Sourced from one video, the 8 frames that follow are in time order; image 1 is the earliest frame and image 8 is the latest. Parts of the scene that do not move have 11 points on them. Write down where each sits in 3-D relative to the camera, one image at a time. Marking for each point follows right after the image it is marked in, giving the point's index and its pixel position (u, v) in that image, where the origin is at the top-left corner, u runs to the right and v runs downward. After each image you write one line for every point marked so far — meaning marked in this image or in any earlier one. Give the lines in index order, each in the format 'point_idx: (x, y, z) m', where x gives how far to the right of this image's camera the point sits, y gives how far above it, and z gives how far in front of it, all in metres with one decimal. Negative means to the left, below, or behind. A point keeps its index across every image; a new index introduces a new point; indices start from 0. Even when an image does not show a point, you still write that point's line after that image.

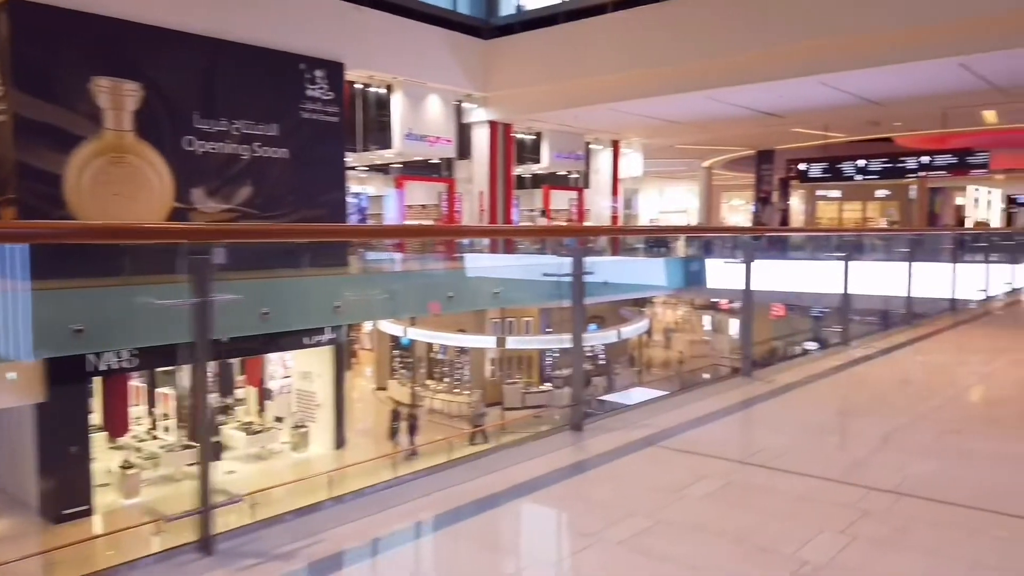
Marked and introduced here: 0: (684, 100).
0: (+2.5, +2.8, +11.0) m
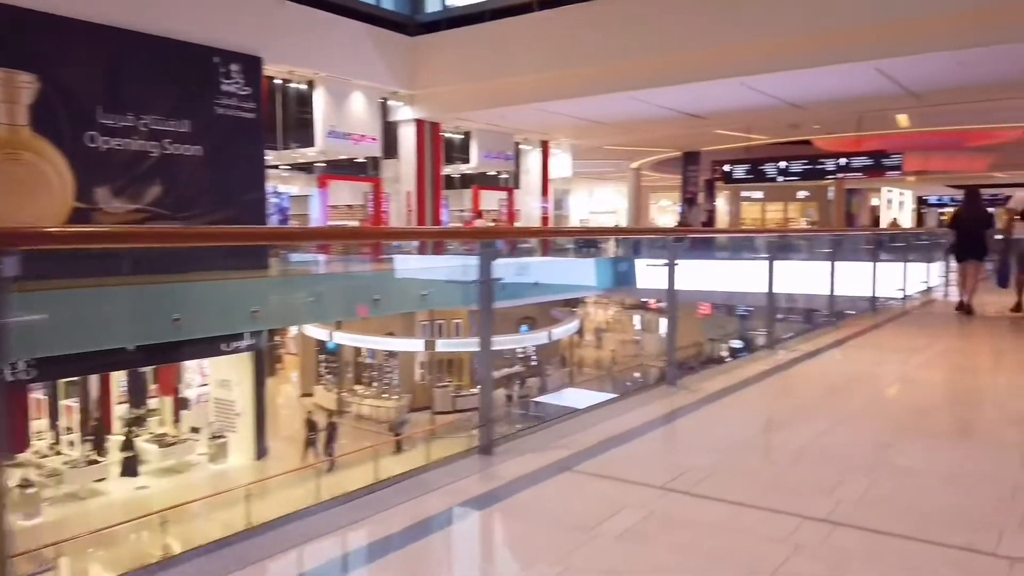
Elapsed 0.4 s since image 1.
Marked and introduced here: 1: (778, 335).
0: (+1.4, +2.7, +11.1) m
1: (+2.4, -0.4, +6.8) m
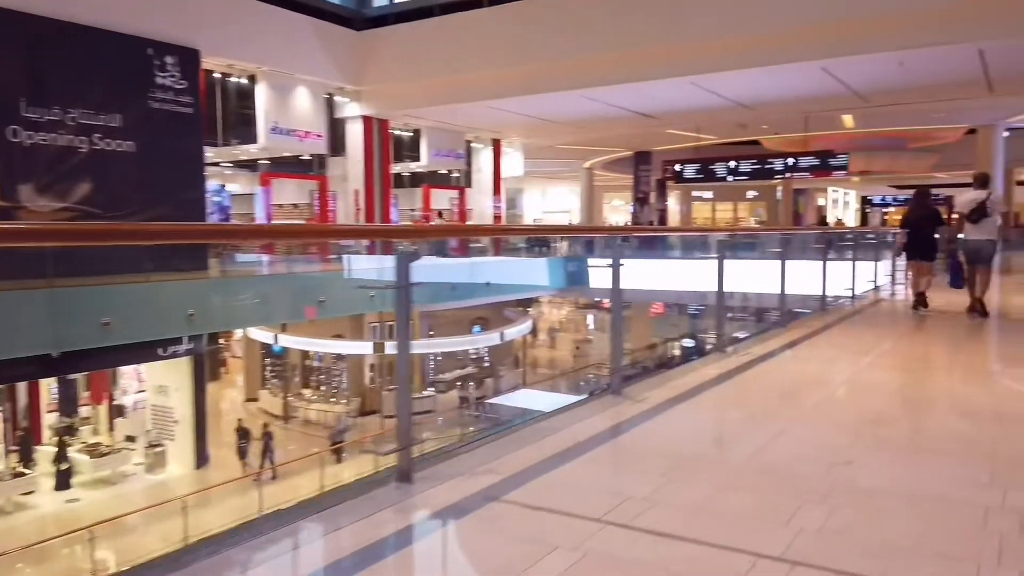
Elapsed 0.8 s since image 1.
0: (+0.7, +2.7, +10.9) m
1: (+1.9, -0.4, +6.7) m
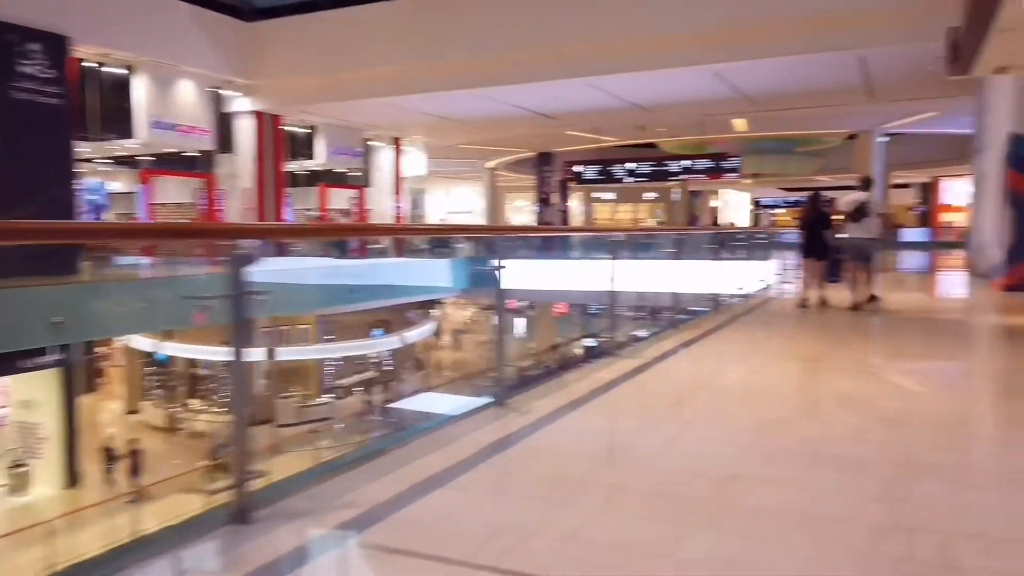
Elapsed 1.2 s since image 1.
0: (-0.7, +2.7, +10.8) m
1: (+1.0, -0.4, +6.8) m
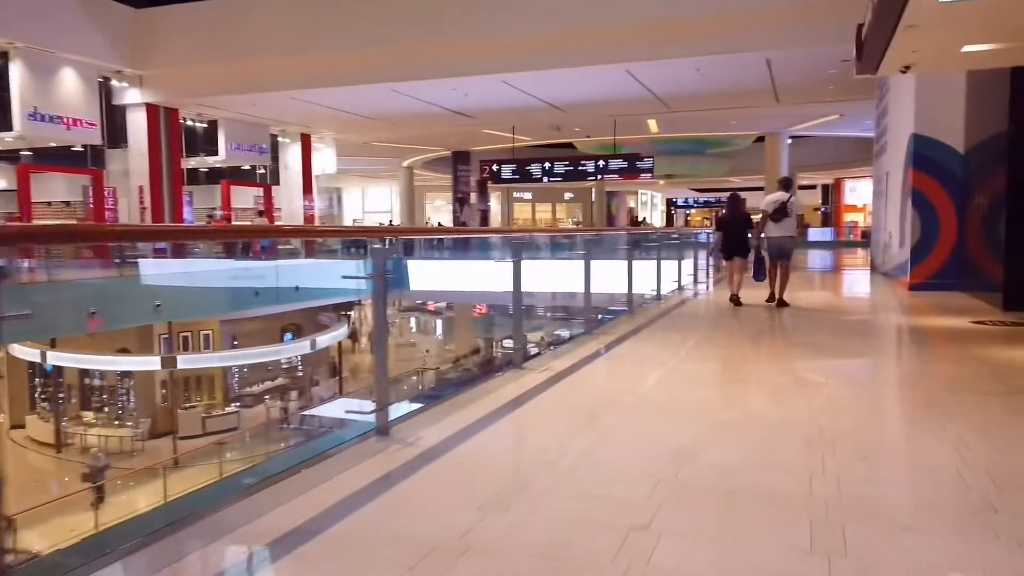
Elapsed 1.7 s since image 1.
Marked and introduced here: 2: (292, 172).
0: (-2.0, +2.7, +10.4) m
1: (+0.3, -0.4, +6.6) m
2: (-4.1, +2.2, +14.2) m
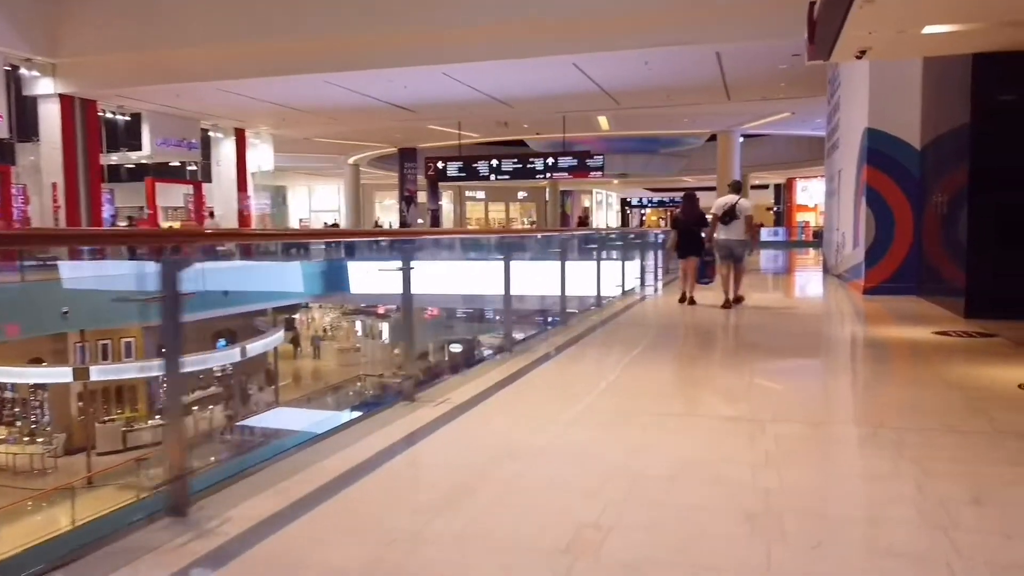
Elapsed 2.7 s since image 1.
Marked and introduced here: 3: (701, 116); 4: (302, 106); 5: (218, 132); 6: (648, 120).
0: (-2.7, +2.7, +9.8) m
1: (-0.3, -0.5, +6.1) m
2: (-5.1, +2.1, +13.5) m
3: (+3.1, +2.9, +12.6) m
4: (-3.2, +2.8, +11.5) m
5: (-5.1, +2.7, +13.3) m
6: (+2.3, +2.9, +13.0) m
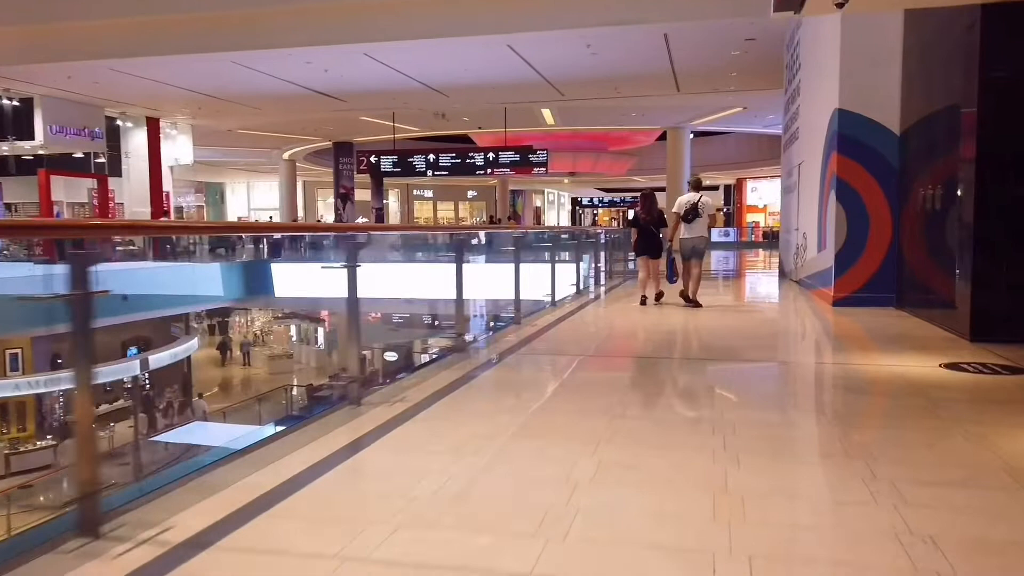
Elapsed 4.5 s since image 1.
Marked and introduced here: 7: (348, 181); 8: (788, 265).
0: (-3.5, +2.6, +8.8) m
1: (-0.8, -0.5, +5.3) m
2: (-6.1, +2.1, +12.3) m
3: (+2.2, +2.8, +11.9) m
4: (-4.0, +2.7, +10.4) m
5: (-6.1, +2.7, +12.1) m
6: (+1.4, +2.8, +12.3) m
7: (-3.6, +2.4, +16.5) m
8: (+3.3, +0.3, +9.1) m
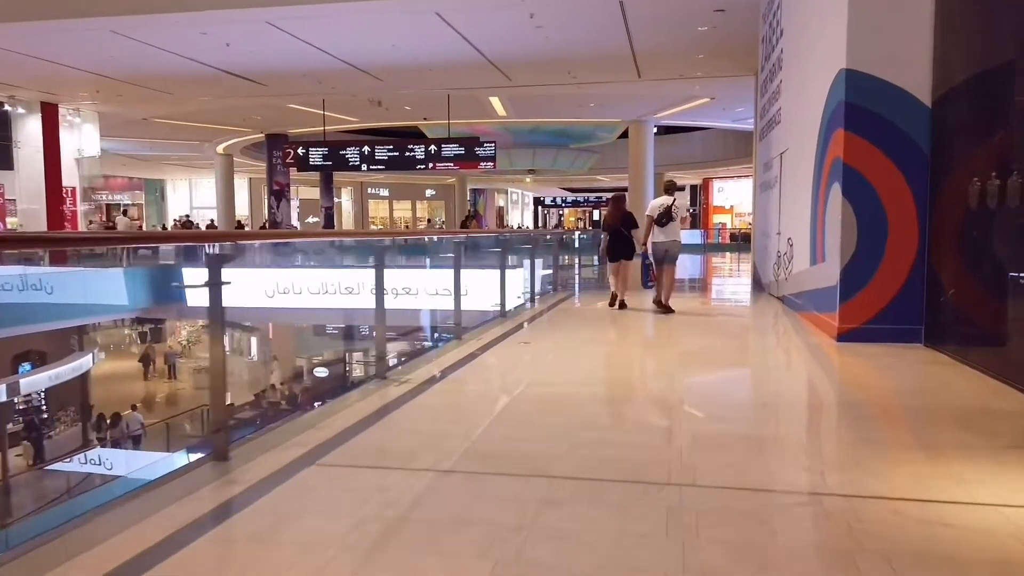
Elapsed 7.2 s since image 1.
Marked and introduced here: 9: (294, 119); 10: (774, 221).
0: (-4.1, +2.5, +7.5) m
1: (-1.3, -0.6, +4.1) m
2: (-6.9, +2.0, +10.9) m
3: (+1.4, +2.7, +10.8) m
4: (-4.7, +2.6, +9.1) m
5: (-6.9, +2.6, +10.7) m
6: (+0.6, +2.7, +11.2) m
7: (-4.6, +2.3, +15.2) m
8: (+2.6, +0.2, +8.1) m
9: (-3.5, +2.8, +12.6) m
10: (+2.5, +0.6, +7.5) m
